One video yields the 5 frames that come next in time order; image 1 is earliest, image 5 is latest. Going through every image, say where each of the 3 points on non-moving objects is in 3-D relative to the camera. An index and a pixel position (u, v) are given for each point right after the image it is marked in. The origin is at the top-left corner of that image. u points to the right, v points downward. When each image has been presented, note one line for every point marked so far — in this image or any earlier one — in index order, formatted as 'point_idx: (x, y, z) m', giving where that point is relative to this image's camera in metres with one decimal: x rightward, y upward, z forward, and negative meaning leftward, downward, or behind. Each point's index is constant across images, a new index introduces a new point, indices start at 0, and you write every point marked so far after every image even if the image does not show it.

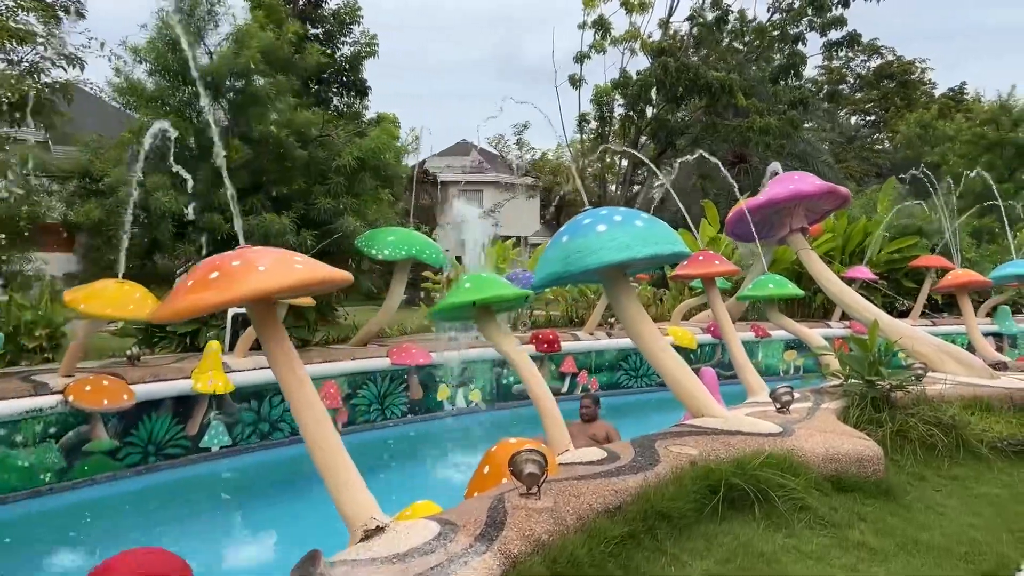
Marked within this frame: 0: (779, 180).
0: (+2.0, +0.8, +6.2) m
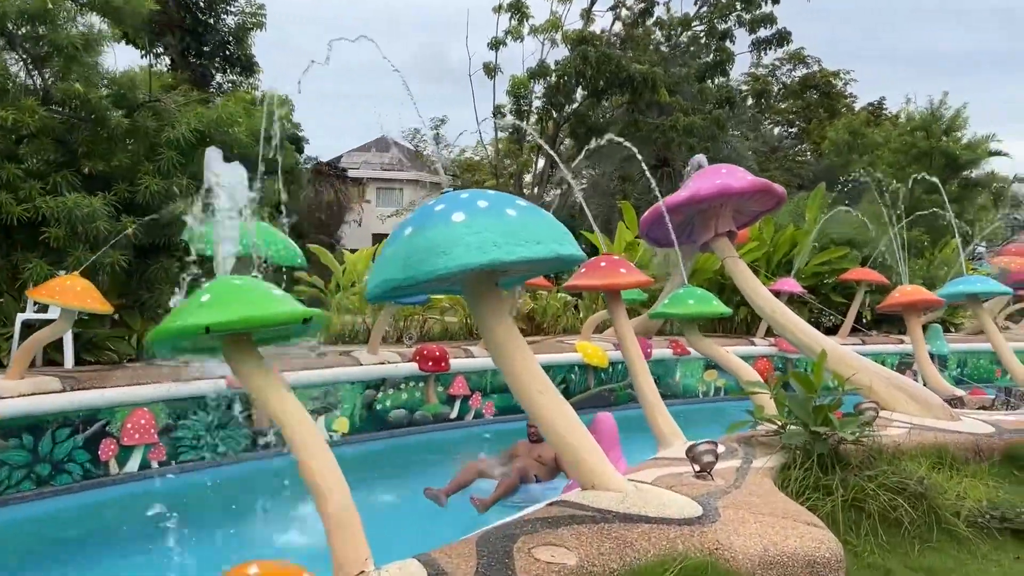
0: (+1.2, +0.7, +5.2) m
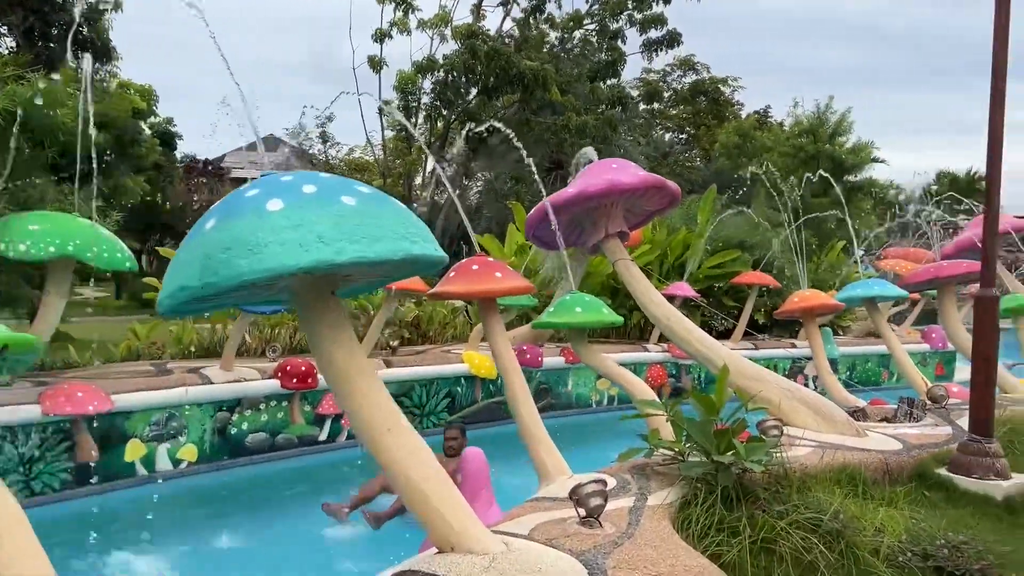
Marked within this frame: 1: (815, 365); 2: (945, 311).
0: (+0.5, +0.7, +4.7) m
1: (+1.8, -0.5, +5.1) m
2: (+3.2, -0.2, +6.2) m
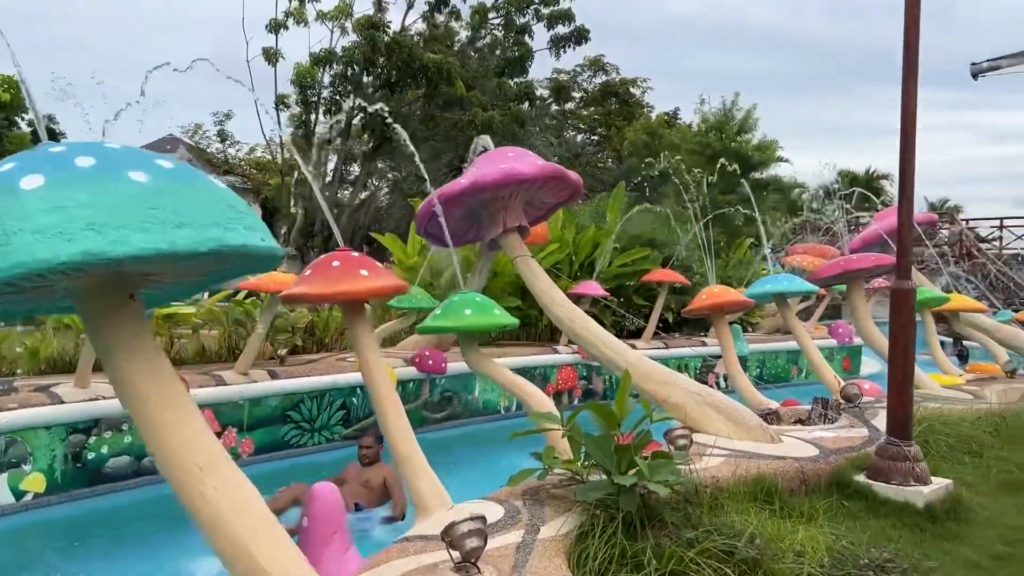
0: (-0.1, +0.7, +4.3) m
1: (+1.2, -0.4, +4.8) m
2: (+2.5, -0.1, +6.1) m
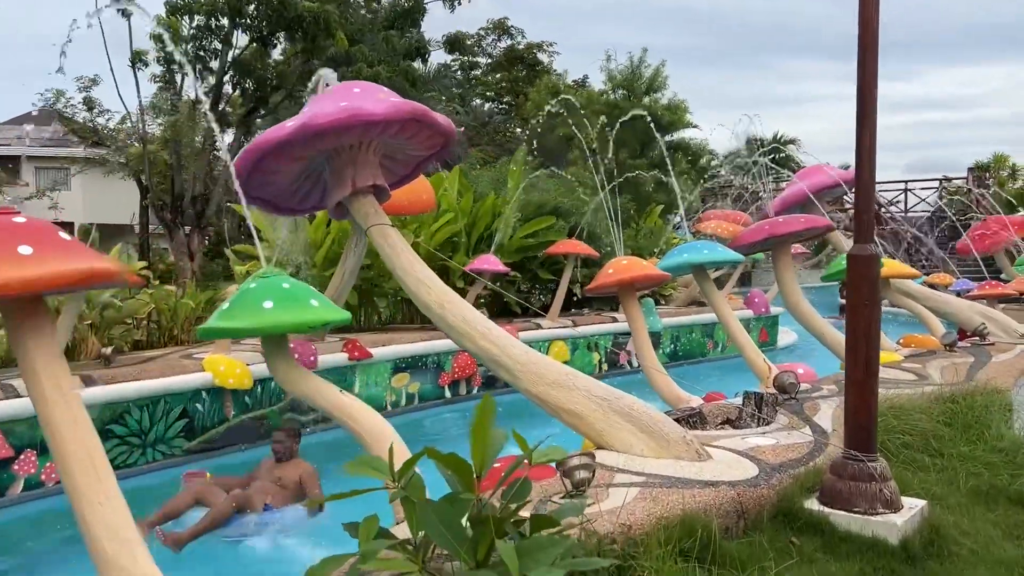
0: (-0.7, +0.8, +3.3) m
1: (+0.6, -0.3, +3.9) m
2: (+1.7, +0.1, +5.3) m
